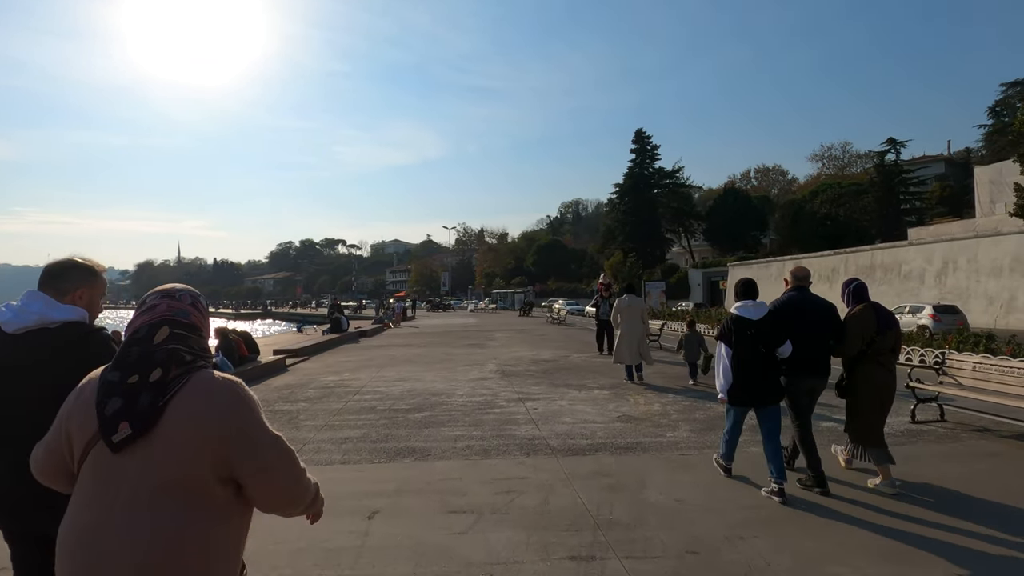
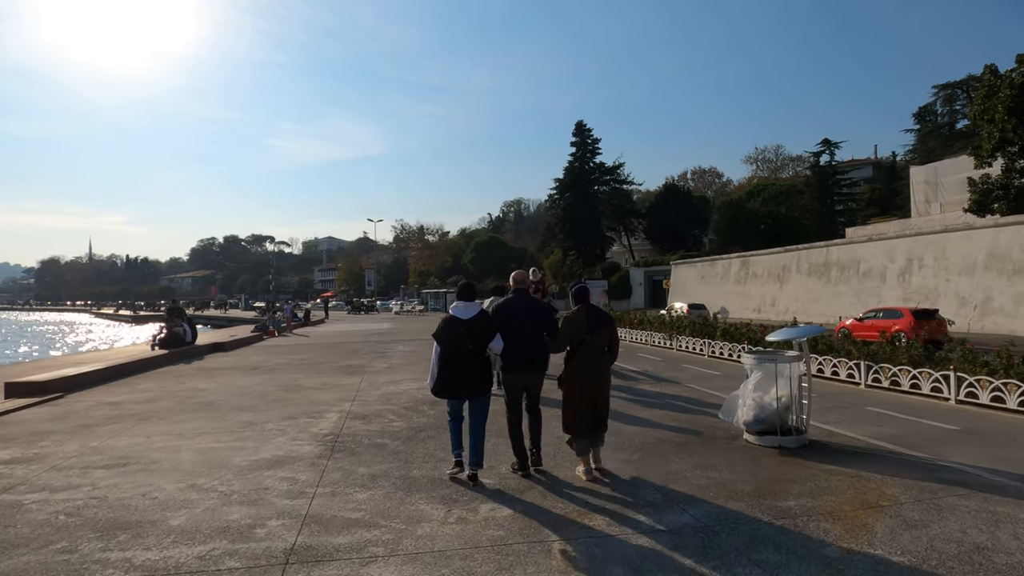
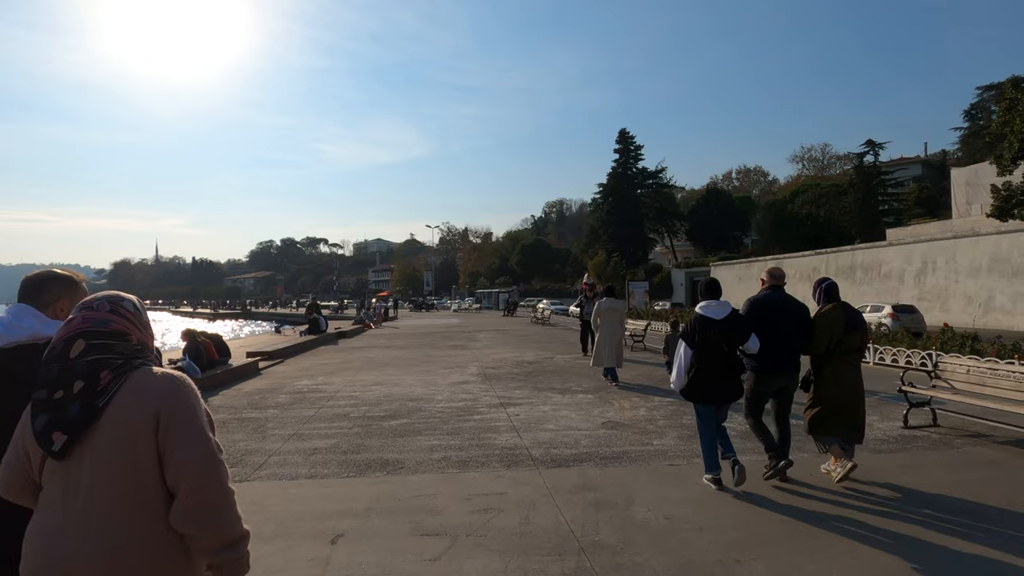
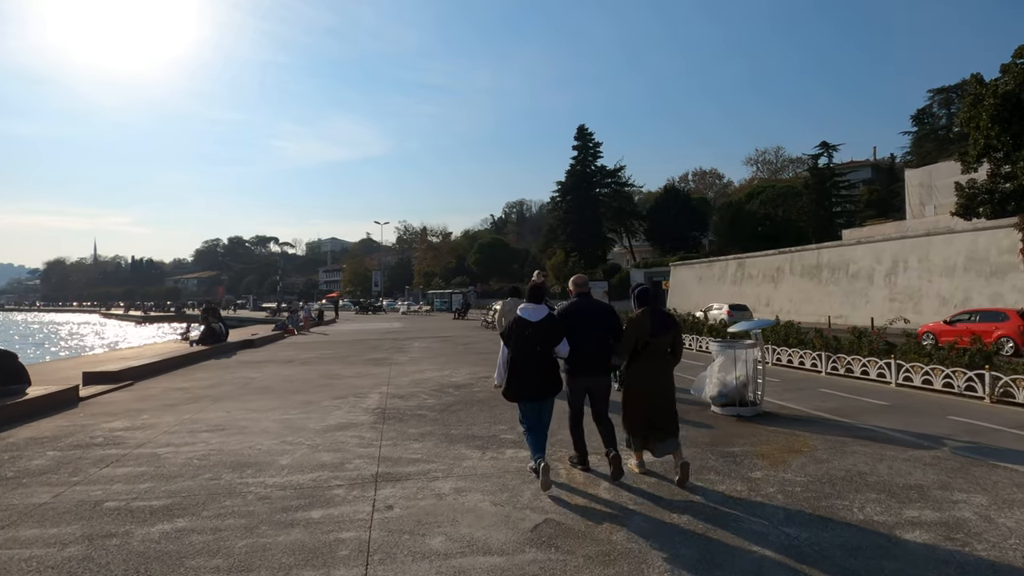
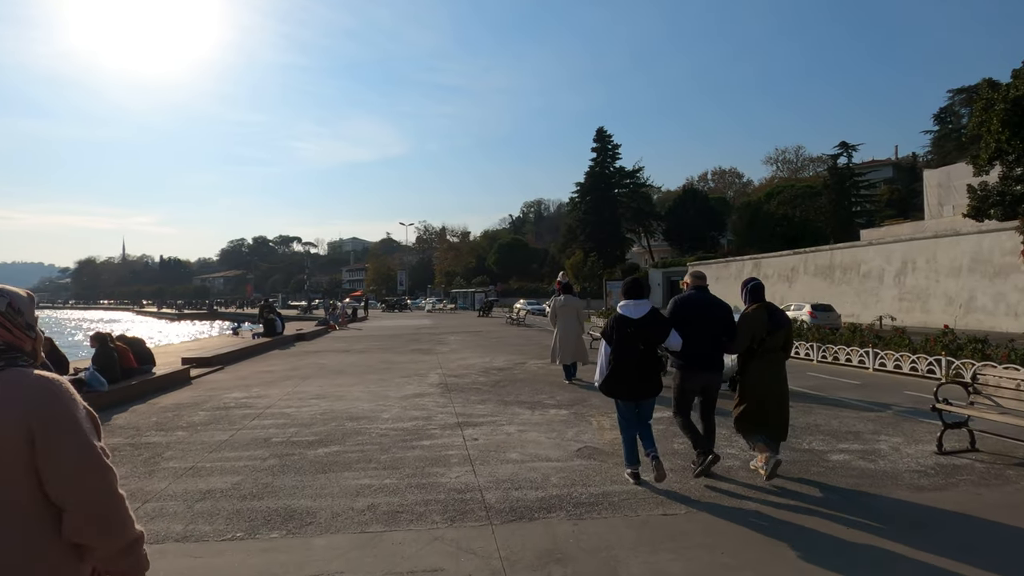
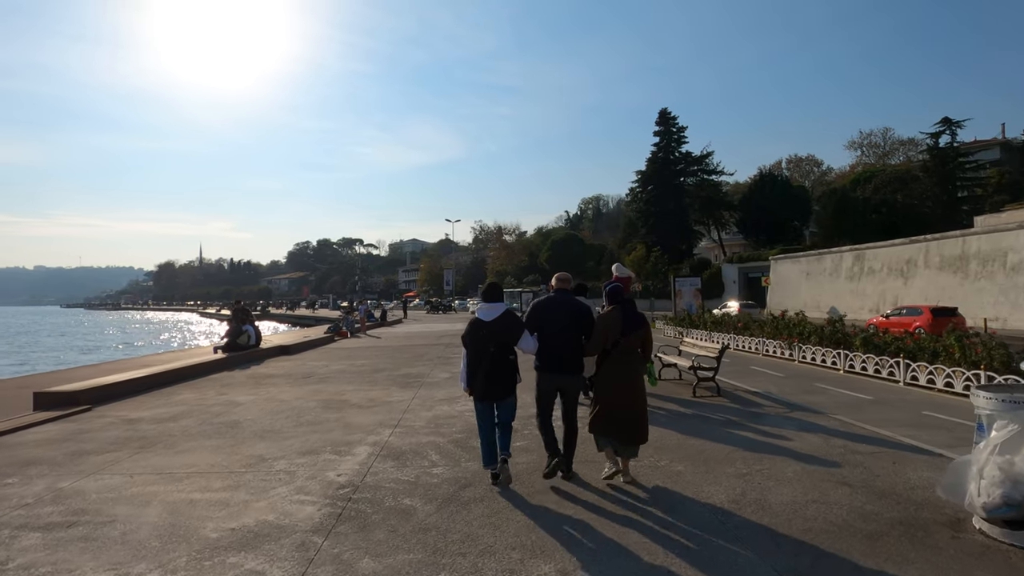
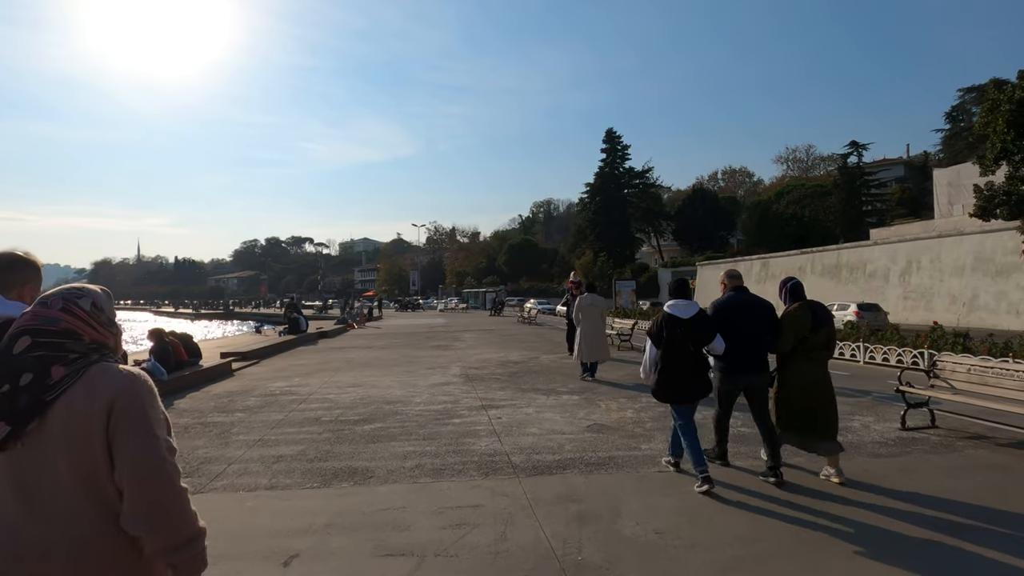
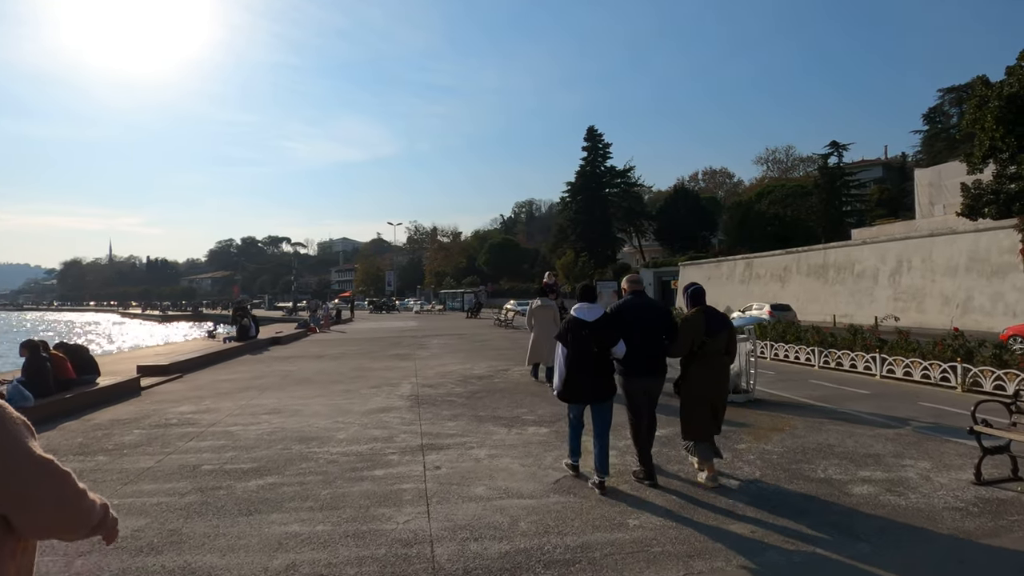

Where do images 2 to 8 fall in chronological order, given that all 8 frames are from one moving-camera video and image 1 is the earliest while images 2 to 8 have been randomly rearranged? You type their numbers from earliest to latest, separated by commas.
3, 7, 5, 8, 4, 2, 6
